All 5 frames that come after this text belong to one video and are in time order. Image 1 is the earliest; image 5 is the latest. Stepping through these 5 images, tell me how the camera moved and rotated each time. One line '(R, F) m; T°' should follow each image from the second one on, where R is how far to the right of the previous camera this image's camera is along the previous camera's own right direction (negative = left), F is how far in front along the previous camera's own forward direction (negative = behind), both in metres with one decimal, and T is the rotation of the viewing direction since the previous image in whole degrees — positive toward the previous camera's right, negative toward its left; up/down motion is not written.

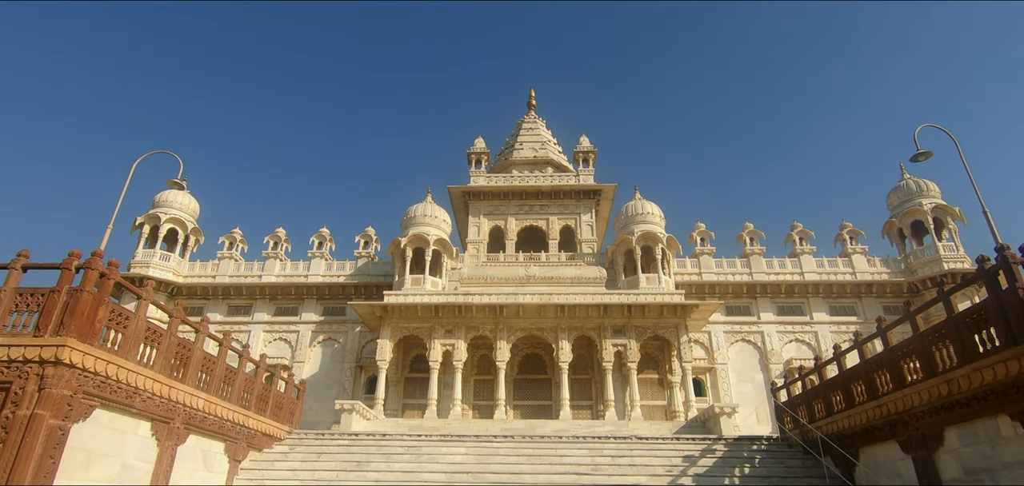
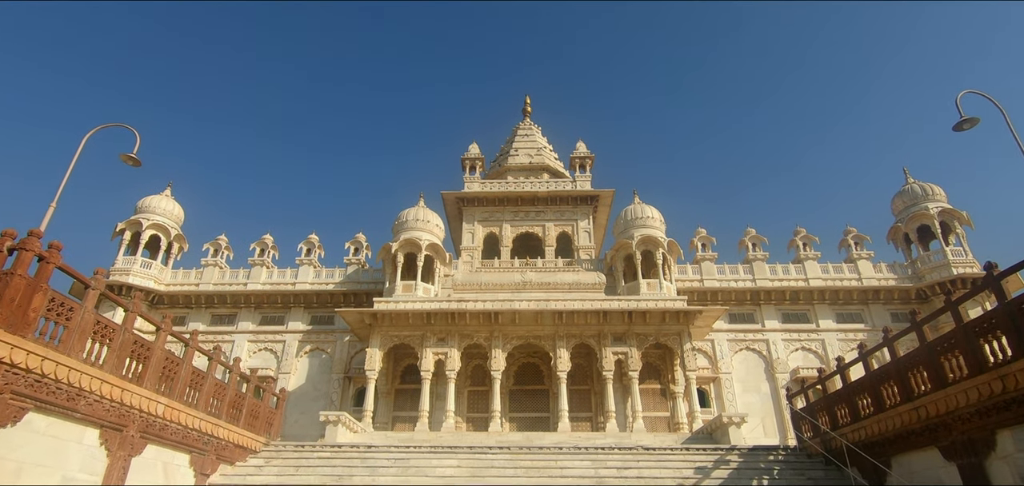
(0.0, +0.7) m; +1°
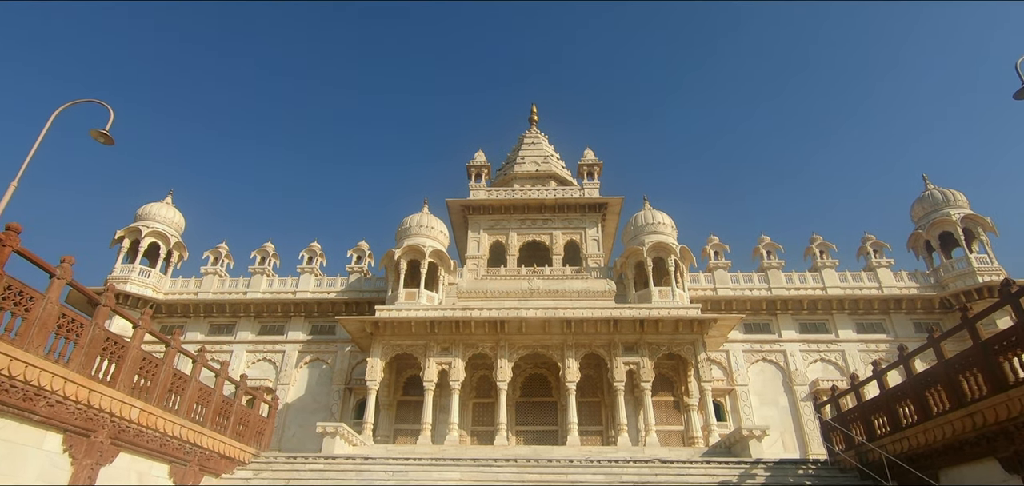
(0.0, +0.6) m; -1°
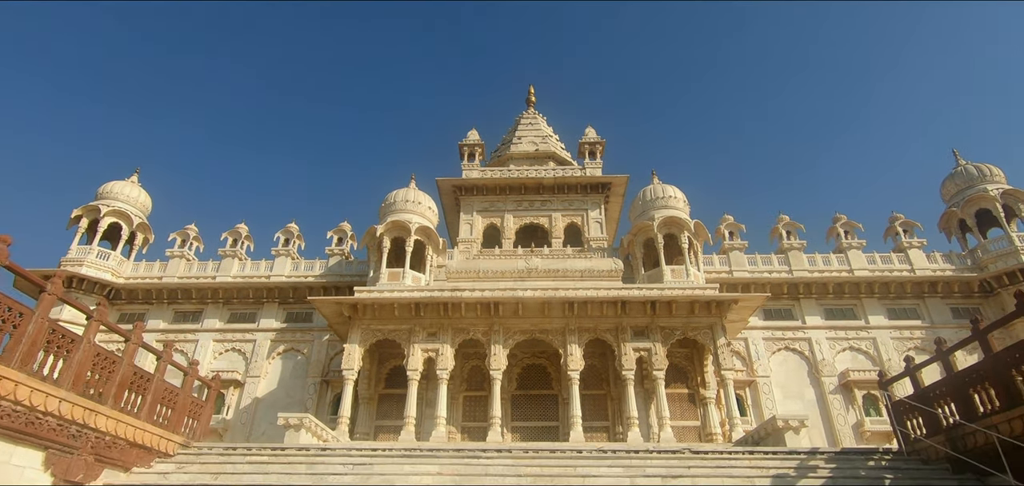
(0.0, +1.8) m; 0°
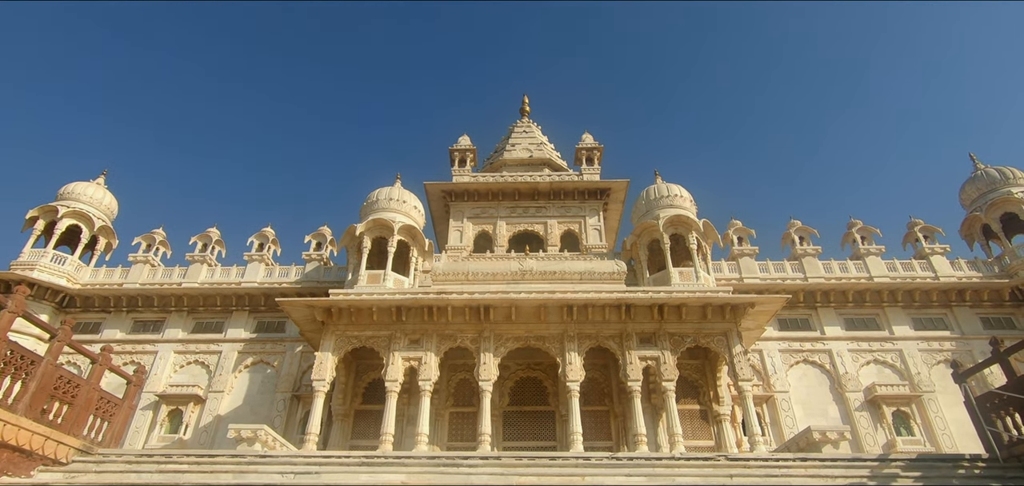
(0.0, +1.4) m; +1°
